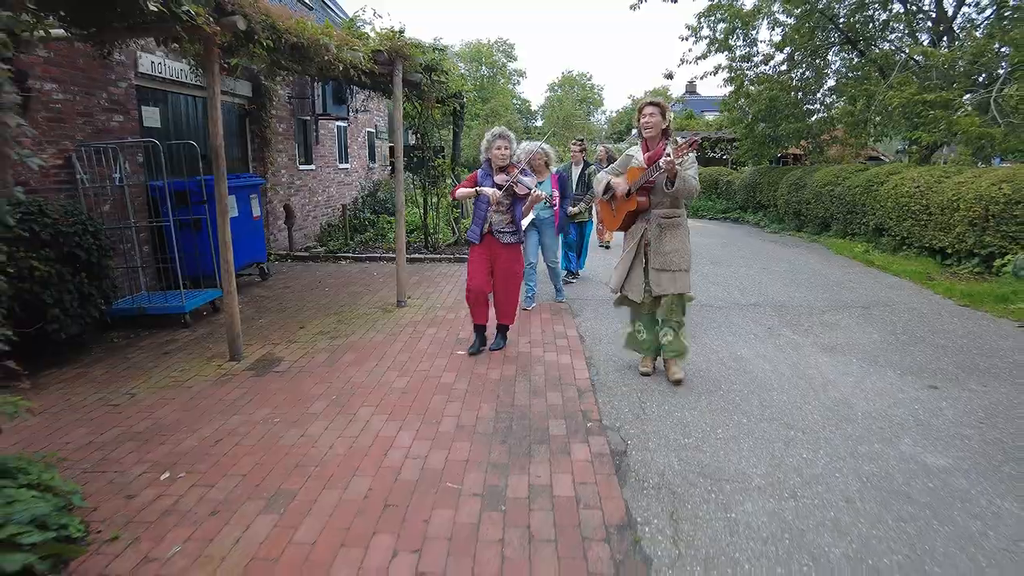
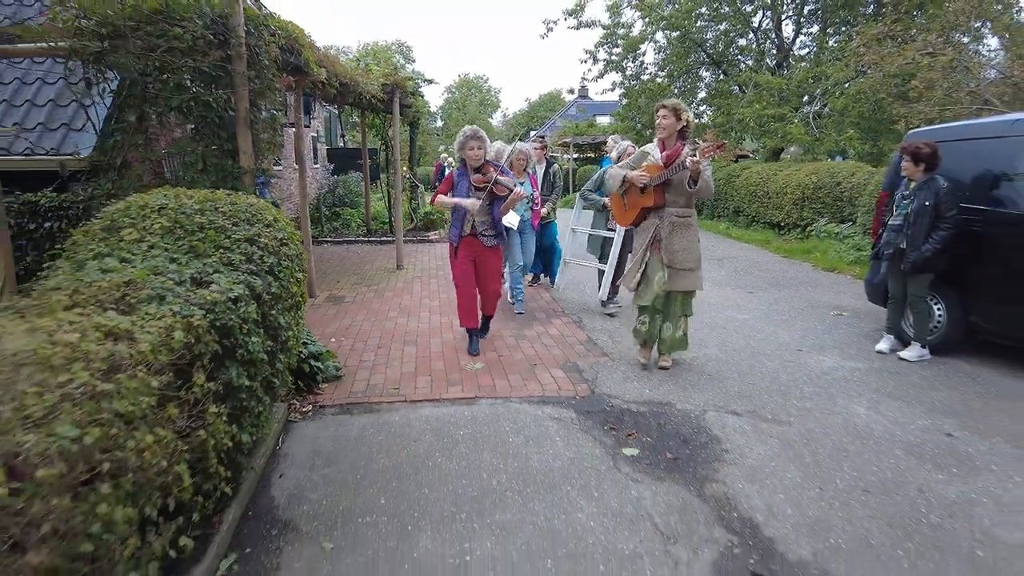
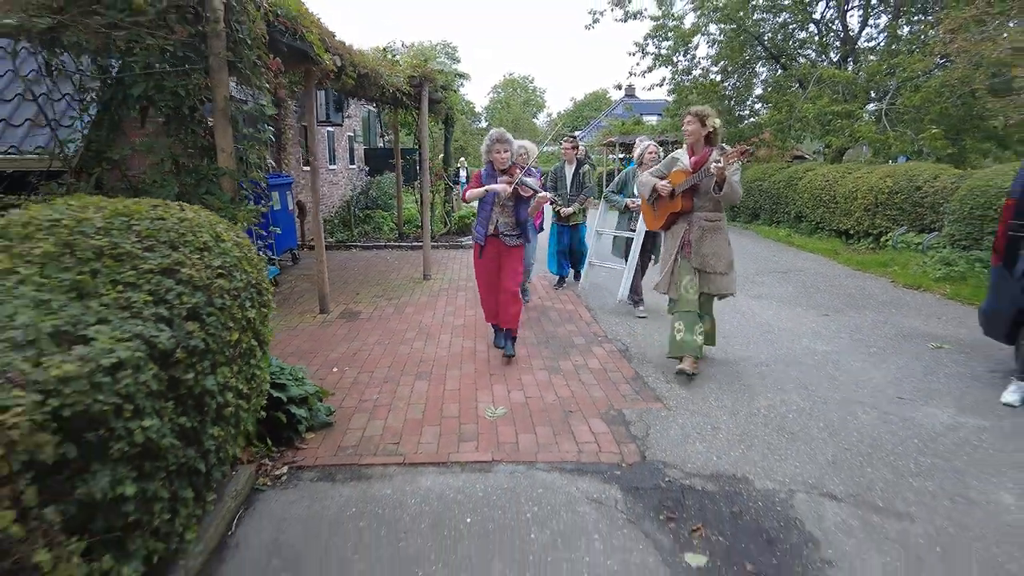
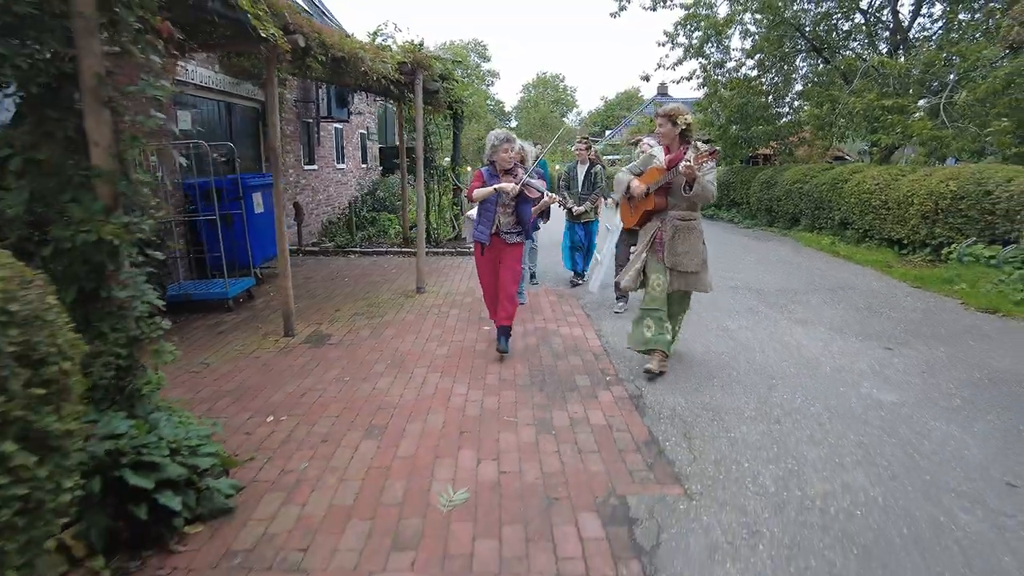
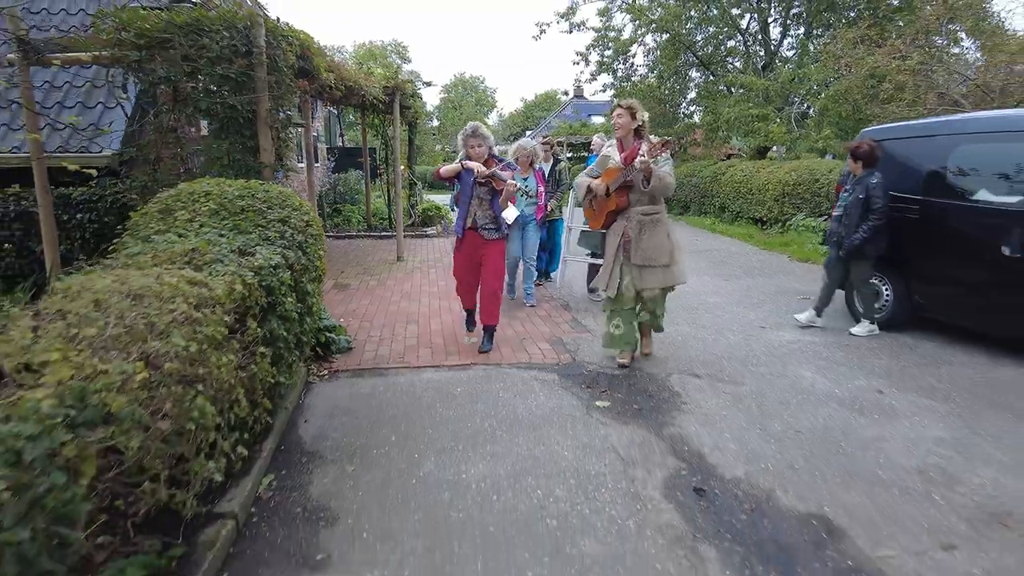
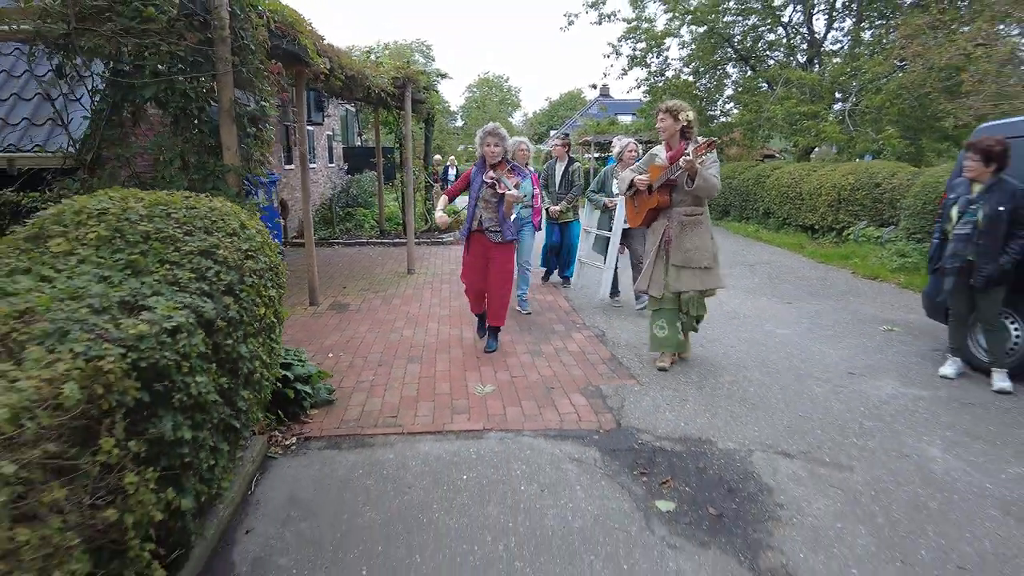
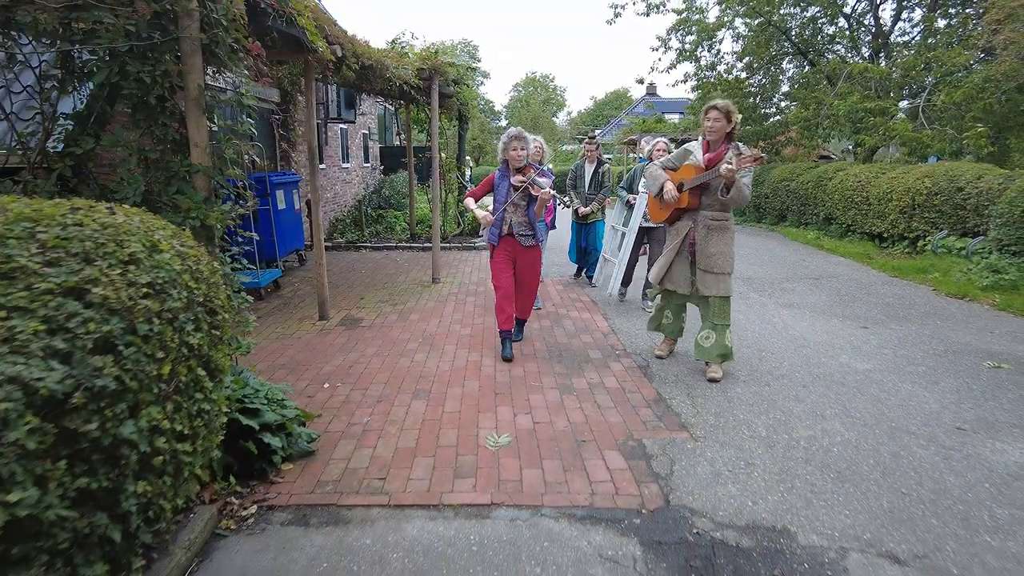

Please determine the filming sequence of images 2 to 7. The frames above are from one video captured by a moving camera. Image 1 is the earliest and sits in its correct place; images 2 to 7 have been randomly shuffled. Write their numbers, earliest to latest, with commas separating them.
4, 7, 3, 6, 2, 5
